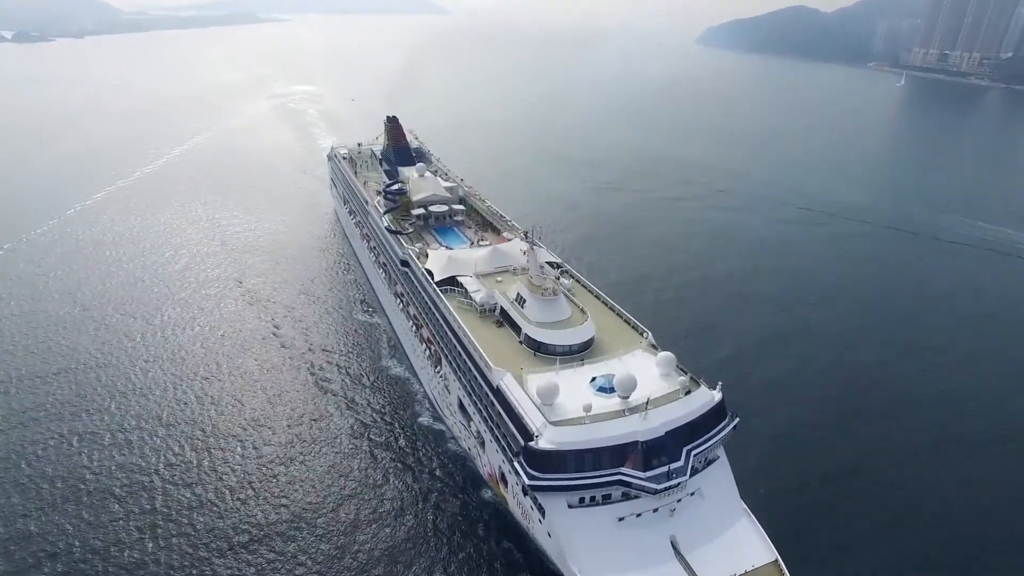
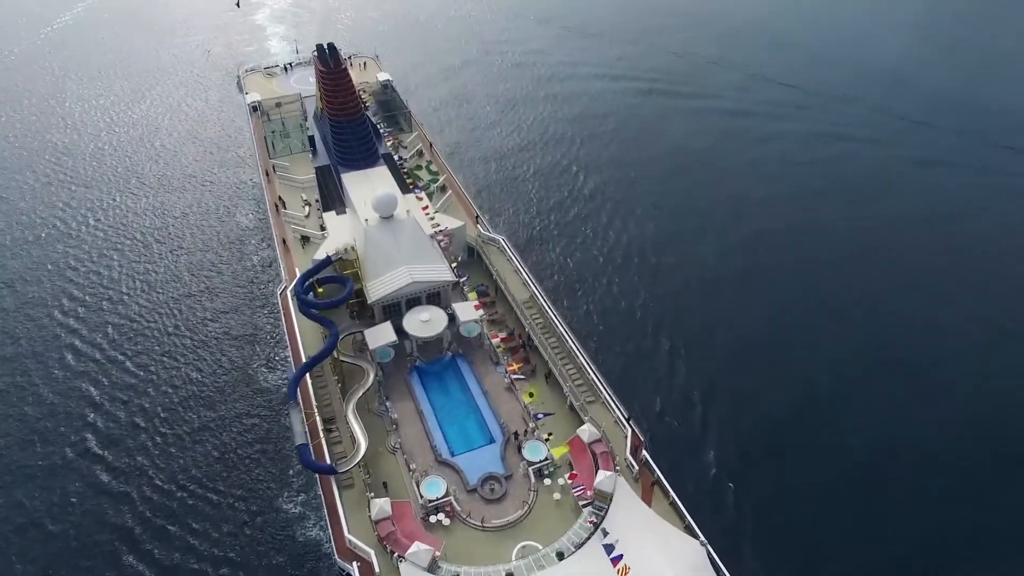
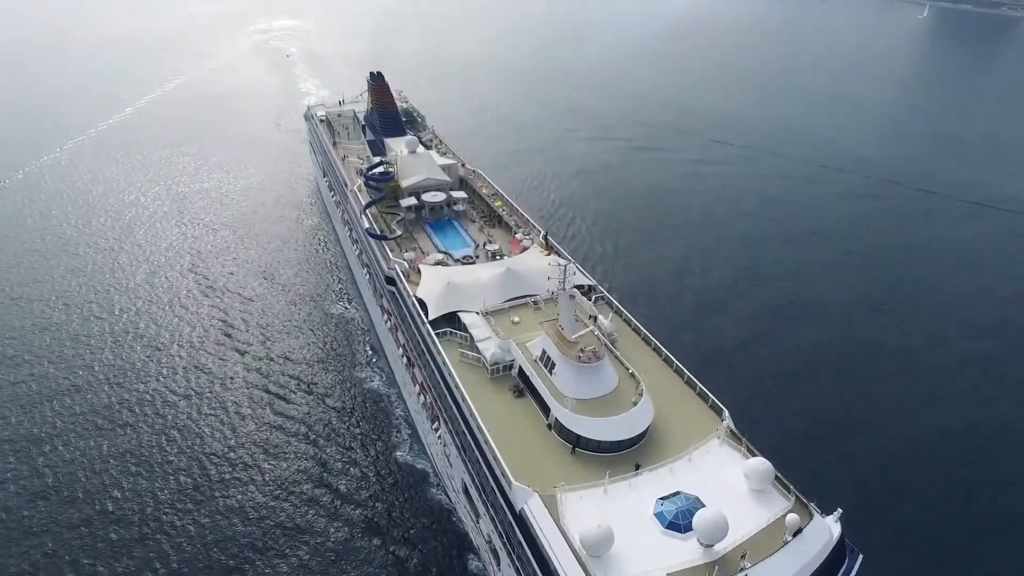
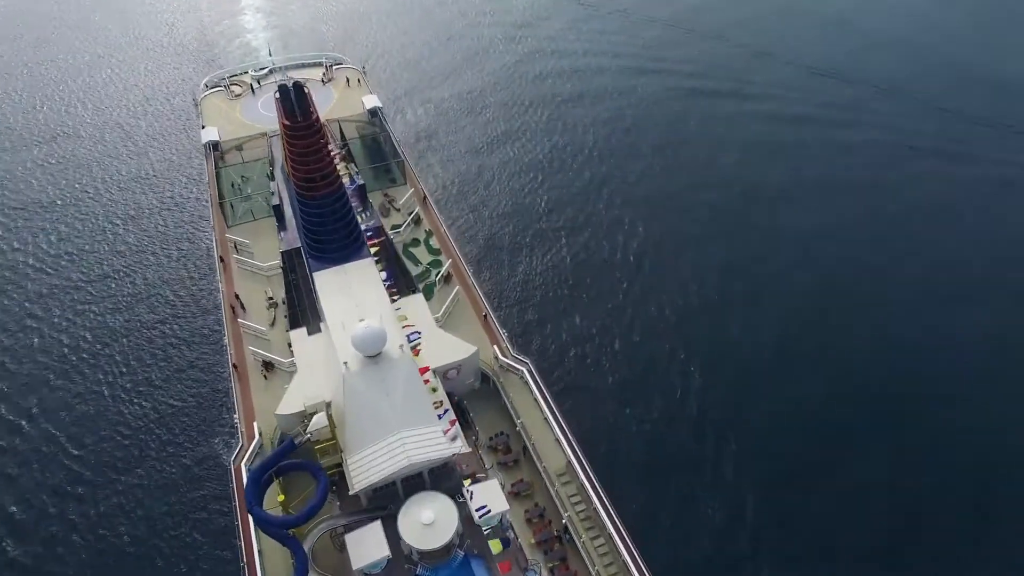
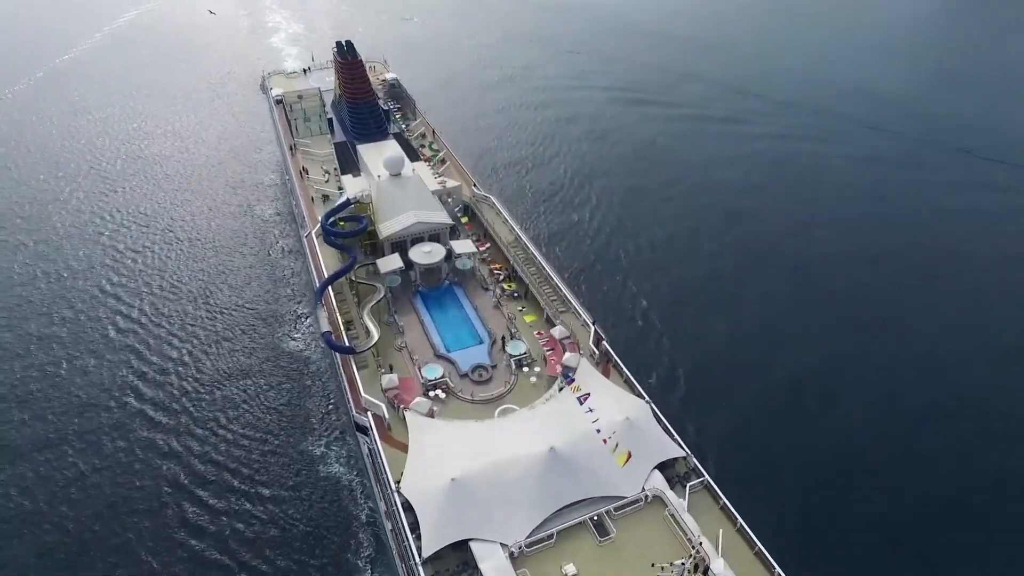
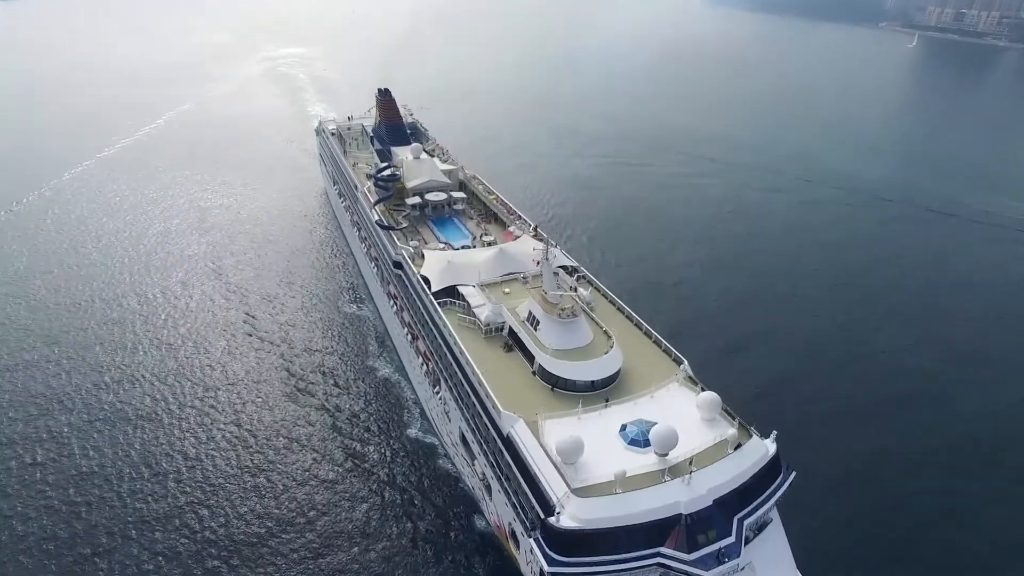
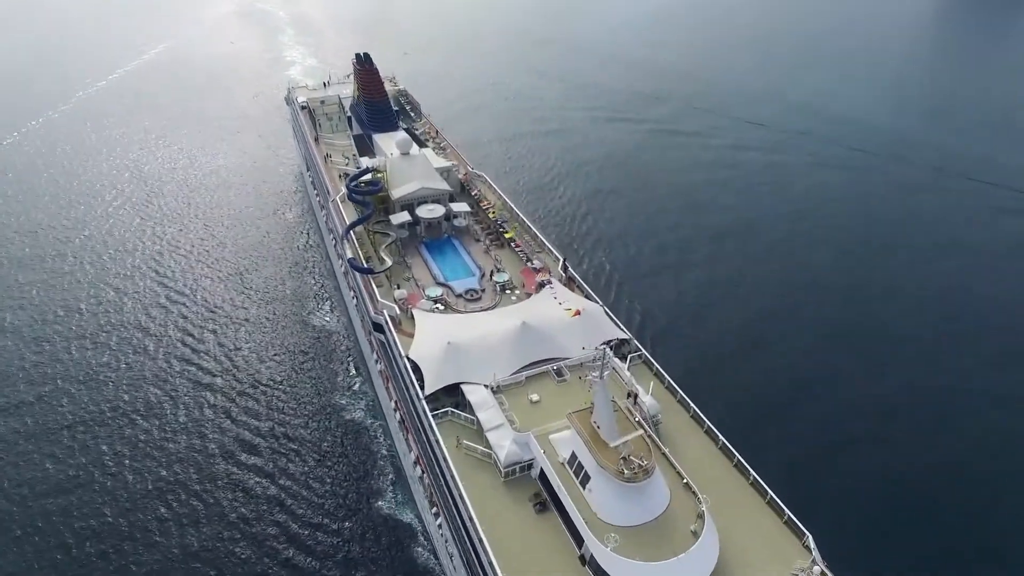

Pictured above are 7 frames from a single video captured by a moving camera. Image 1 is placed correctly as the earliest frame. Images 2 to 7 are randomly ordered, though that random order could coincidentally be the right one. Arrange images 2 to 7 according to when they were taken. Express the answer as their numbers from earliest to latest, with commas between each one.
6, 3, 7, 5, 2, 4
